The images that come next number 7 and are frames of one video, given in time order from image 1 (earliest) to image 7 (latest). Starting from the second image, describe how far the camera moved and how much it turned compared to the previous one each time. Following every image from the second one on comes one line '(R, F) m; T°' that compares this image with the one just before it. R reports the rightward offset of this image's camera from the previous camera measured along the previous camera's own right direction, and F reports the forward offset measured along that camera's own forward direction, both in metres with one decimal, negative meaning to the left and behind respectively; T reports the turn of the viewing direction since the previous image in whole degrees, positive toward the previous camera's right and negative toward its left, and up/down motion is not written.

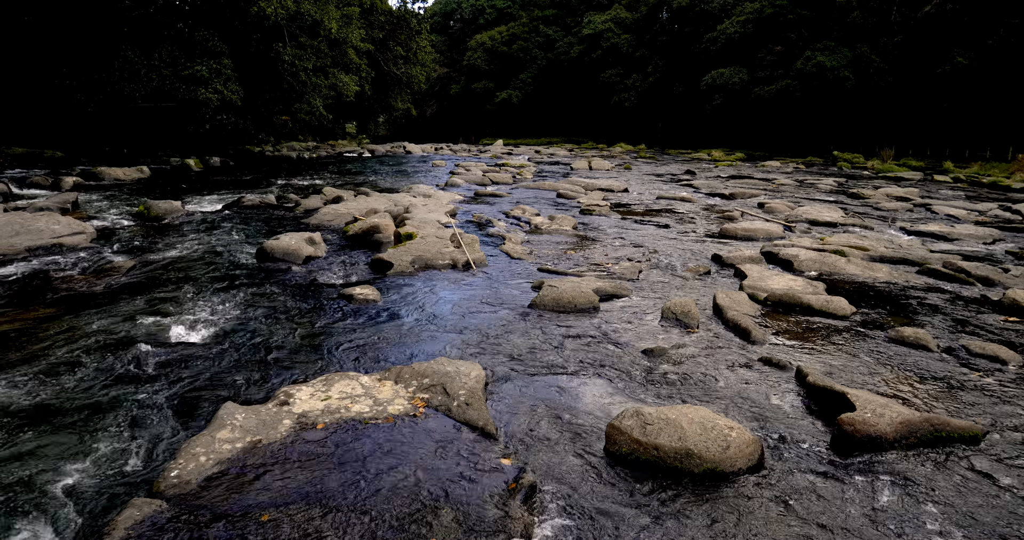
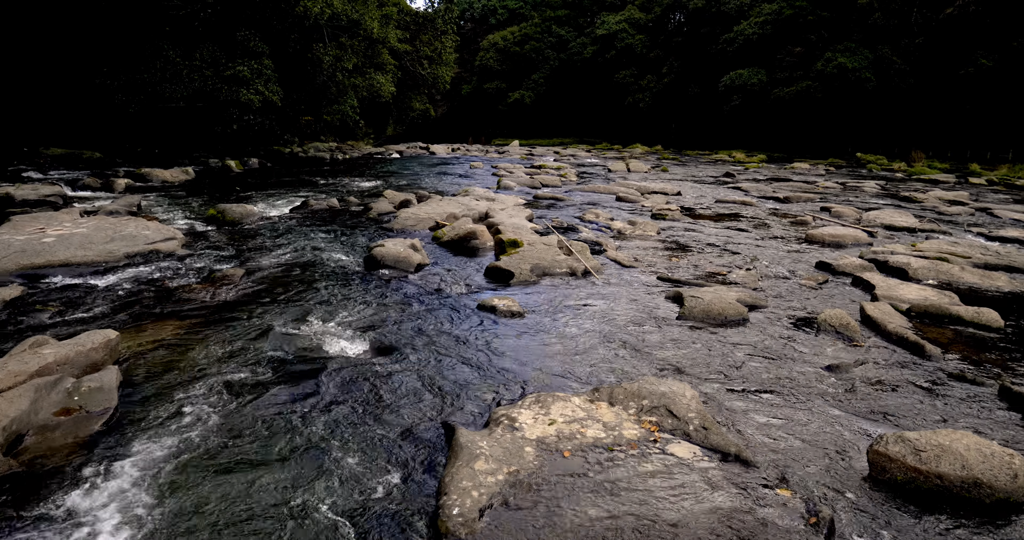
(-1.2, +0.3) m; +1°
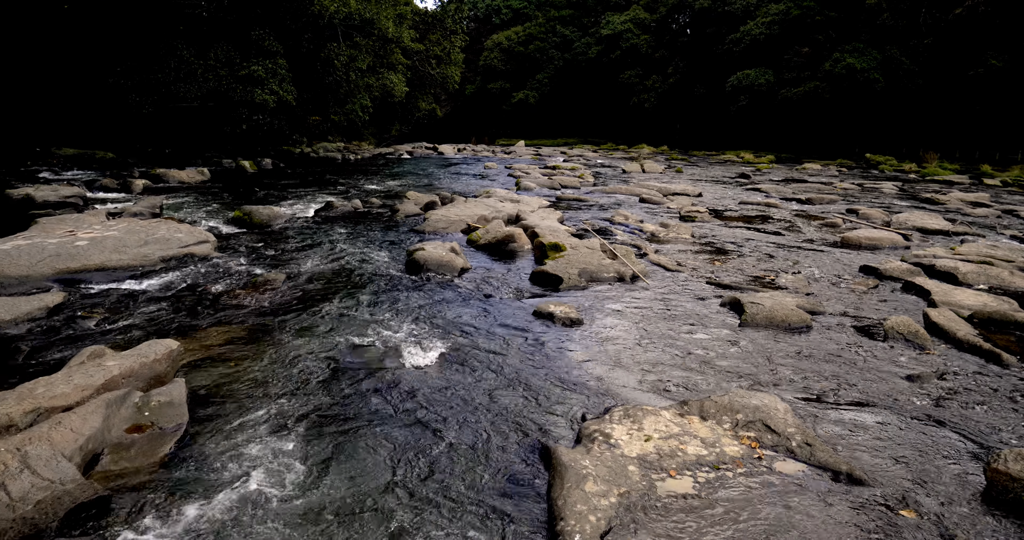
(-0.5, +0.2) m; 0°
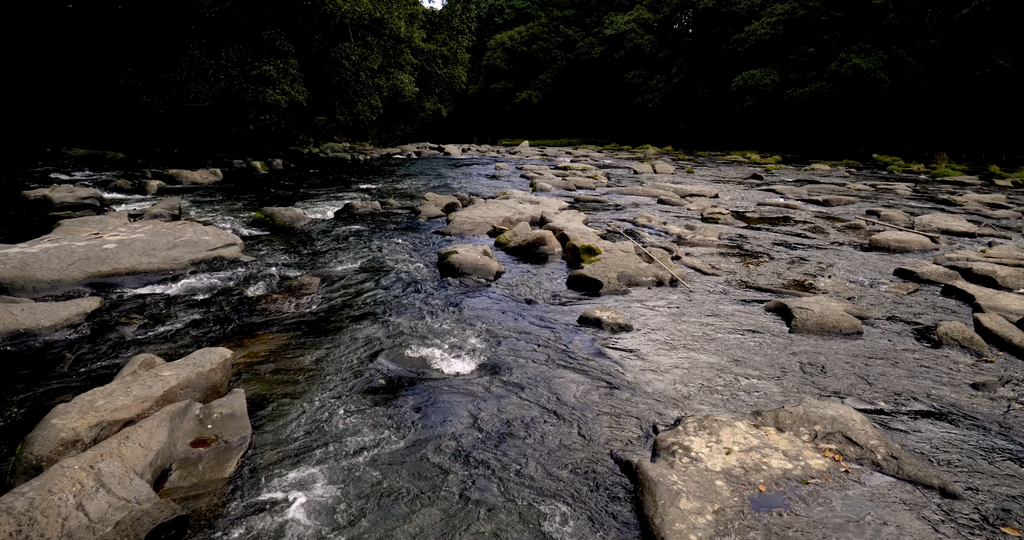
(-0.4, +0.1) m; 0°
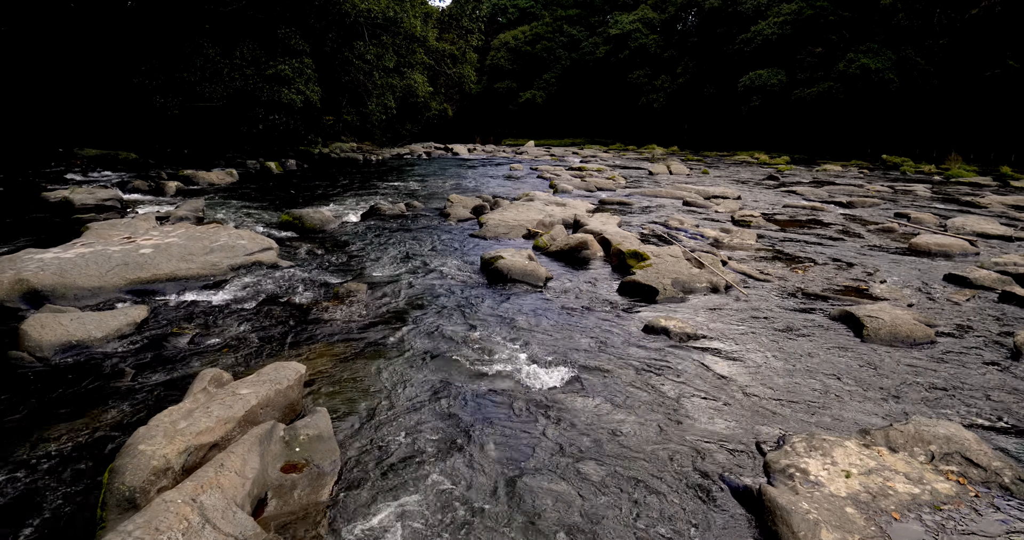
(-0.5, +0.2) m; 0°
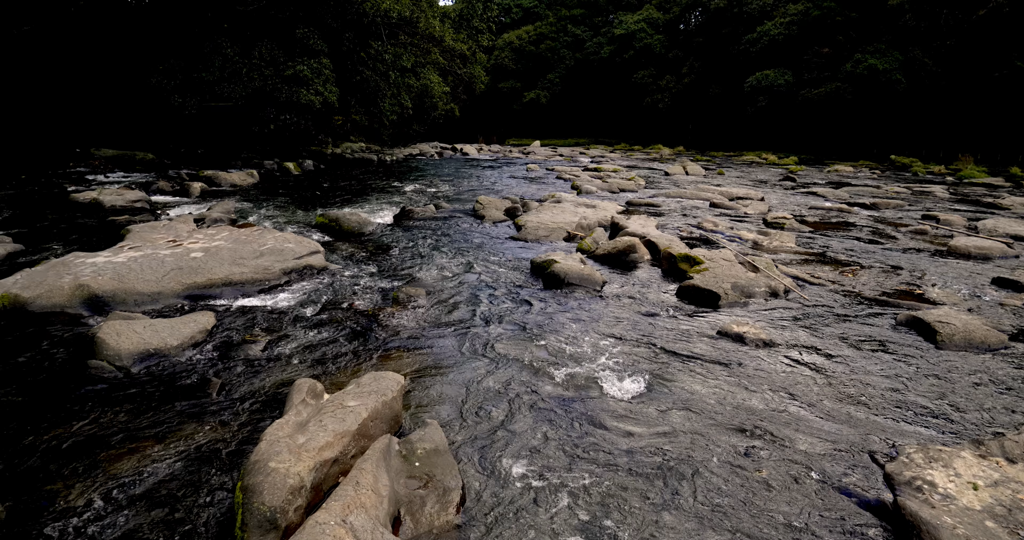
(-0.5, +0.1) m; 0°
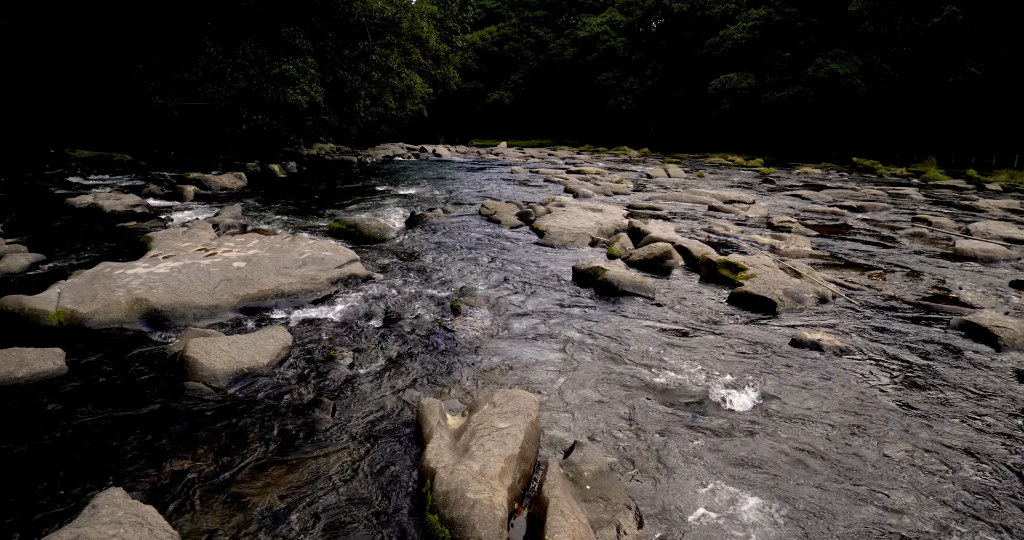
(-0.9, +0.1) m; +4°
